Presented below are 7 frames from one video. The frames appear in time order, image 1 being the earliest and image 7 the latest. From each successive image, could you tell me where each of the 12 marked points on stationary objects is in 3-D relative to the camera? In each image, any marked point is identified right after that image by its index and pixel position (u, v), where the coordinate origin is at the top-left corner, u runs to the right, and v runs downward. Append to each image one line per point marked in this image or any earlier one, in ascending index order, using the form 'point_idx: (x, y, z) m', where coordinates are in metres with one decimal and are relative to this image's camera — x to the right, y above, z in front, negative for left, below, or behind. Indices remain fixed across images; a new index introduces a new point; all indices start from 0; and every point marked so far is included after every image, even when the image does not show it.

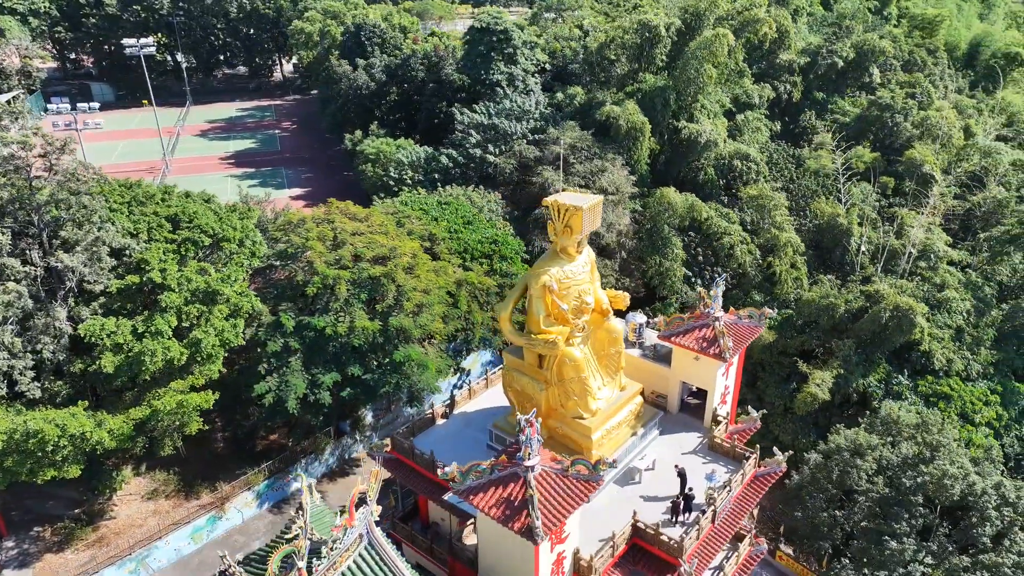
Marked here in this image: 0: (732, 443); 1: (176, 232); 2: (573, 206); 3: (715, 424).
0: (+5.4, -3.9, +16.9) m
1: (-8.8, +1.5, +18.6) m
2: (+1.4, +1.7, +14.9) m
3: (+5.3, -3.5, +18.0) m
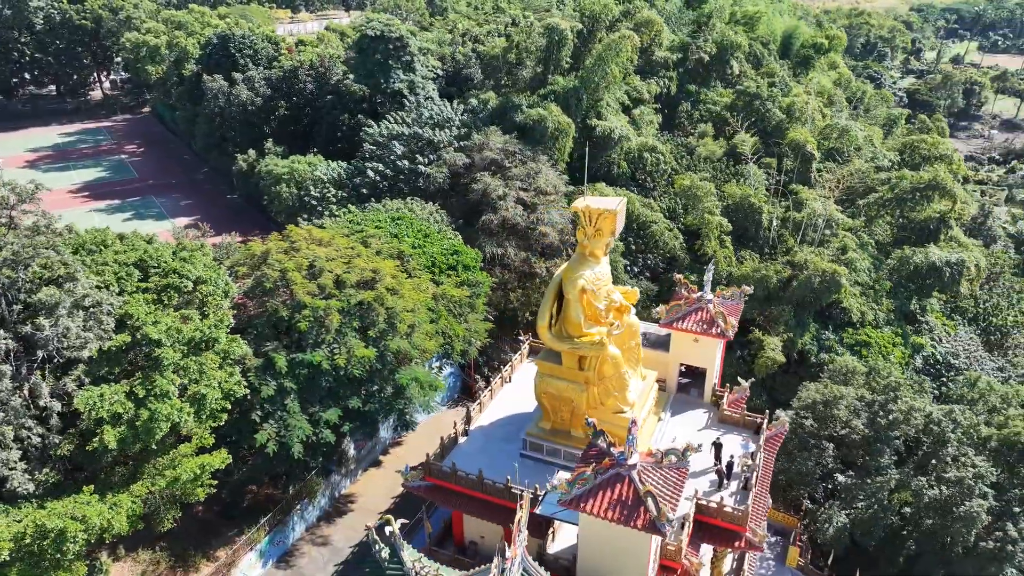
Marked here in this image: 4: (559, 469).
0: (+6.2, -3.4, +18.5) m
1: (-8.5, +0.2, +16.5) m
2: (+2.1, +1.7, +15.4) m
3: (+5.7, -3.1, +19.5) m
4: (+1.1, -4.5, +17.0) m
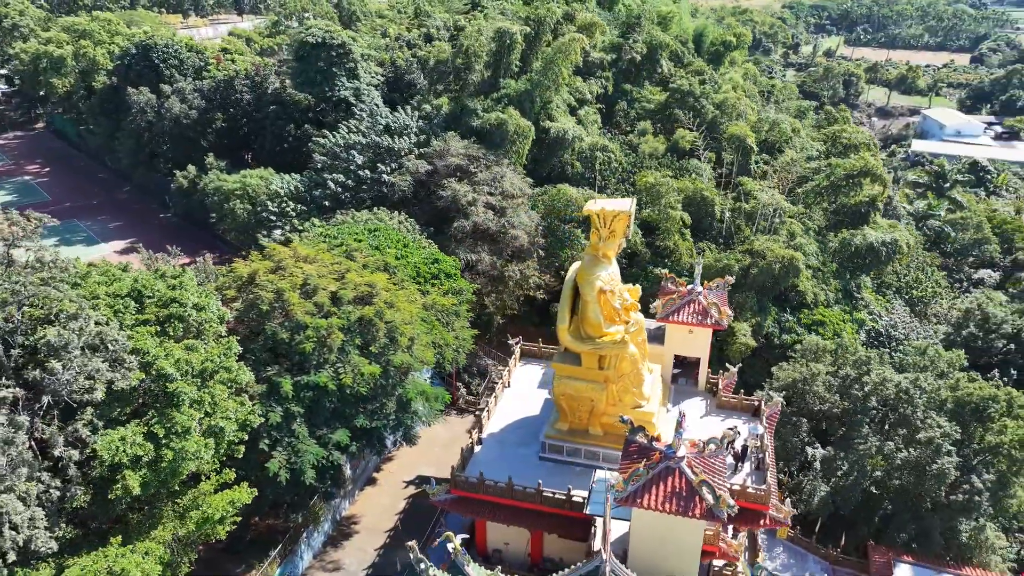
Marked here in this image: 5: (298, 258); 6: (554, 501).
0: (+6.4, -3.1, +19.4) m
1: (-8.1, -0.5, +15.5) m
2: (+2.5, +1.7, +15.8) m
3: (+5.8, -2.9, +20.3) m
4: (+1.7, -4.5, +17.3) m
5: (-6.1, +0.9, +19.8) m
6: (+1.0, -4.9, +16.0) m
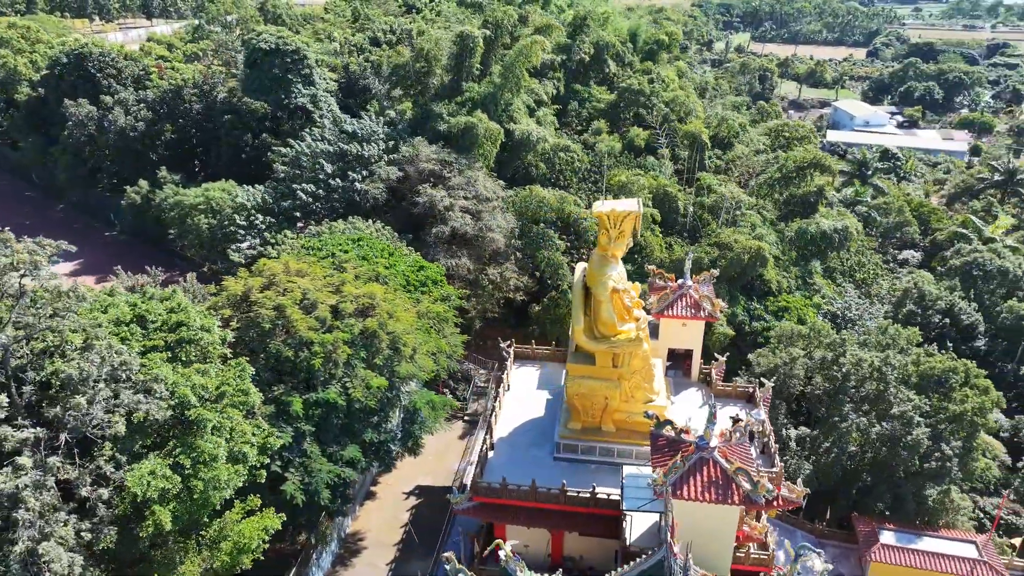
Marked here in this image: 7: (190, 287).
0: (+6.5, -2.9, +20.2) m
1: (-7.6, -1.0, +14.7) m
2: (+2.7, +1.8, +16.2) m
3: (+5.8, -2.7, +21.0) m
4: (+2.1, -4.5, +17.6) m
5: (-6.2, +0.4, +19.2) m
6: (+1.6, -5.0, +16.3) m
7: (-8.6, 0.0, +18.6) m
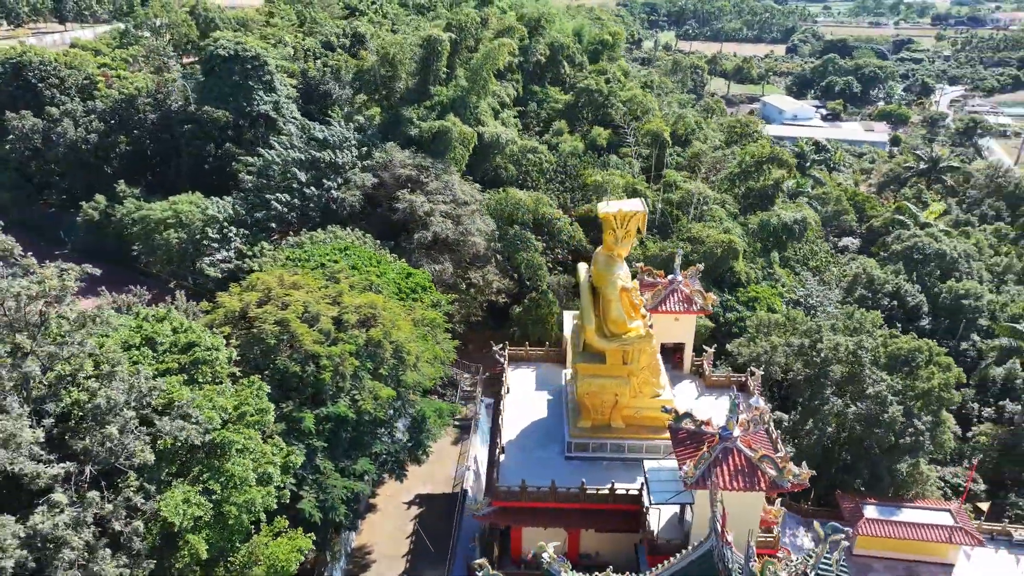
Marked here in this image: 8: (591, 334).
0: (+6.5, -2.7, +20.9) m
1: (-7.1, -1.4, +14.1) m
2: (+2.9, +1.8, +16.5) m
3: (+5.7, -2.5, +21.6) m
4: (+2.4, -4.5, +17.9) m
5: (-6.2, +0.1, +18.7) m
6: (+2.1, -5.0, +16.5) m
7: (-8.5, -0.5, +17.9) m
8: (+1.9, -1.2, +17.0) m
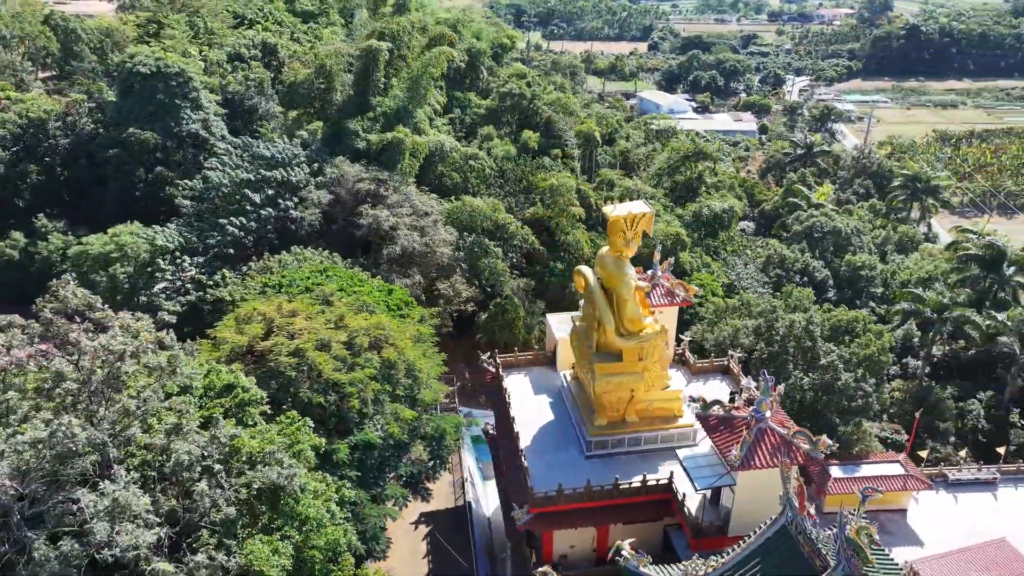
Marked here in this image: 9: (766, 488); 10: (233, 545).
0: (+6.4, -2.4, +22.1) m
1: (-5.9, -2.2, +13.2) m
2: (+3.2, +1.8, +17.2) m
3: (+5.5, -2.3, +22.8) m
4: (+3.0, -4.5, +18.5) m
5: (-5.9, -0.7, +17.9) m
6: (+3.0, -5.0, +17.1) m
7: (-8.1, -1.4, +16.6) m
8: (+2.4, -1.2, +17.5) m
9: (+5.7, -4.4, +15.6) m
10: (-4.5, -4.2, +11.2) m
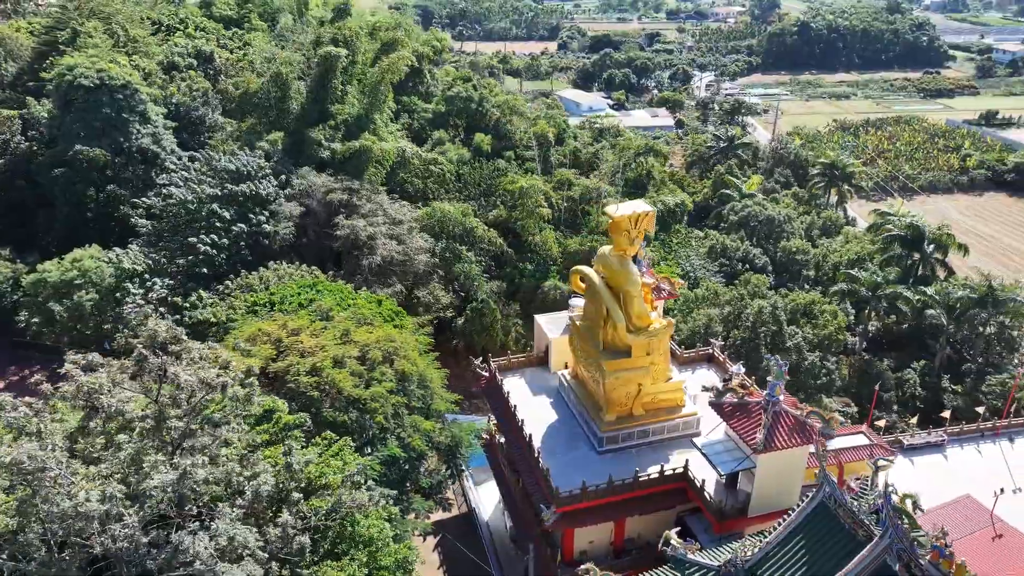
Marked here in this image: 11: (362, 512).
0: (+6.2, -2.1, +23.0) m
1: (-5.0, -2.6, +12.6) m
2: (+3.4, +1.9, +17.7) m
3: (+5.2, -2.1, +23.5) m
4: (+3.4, -4.4, +19.0) m
5: (-5.6, -1.1, +17.3) m
6: (+3.5, -4.9, +17.6) m
7: (-7.6, -1.9, +15.8) m
8: (+2.7, -1.2, +18.0) m
9: (+6.4, -4.2, +16.5) m
10: (-3.2, -4.5, +10.9) m
11: (-2.6, -3.9, +12.1) m
